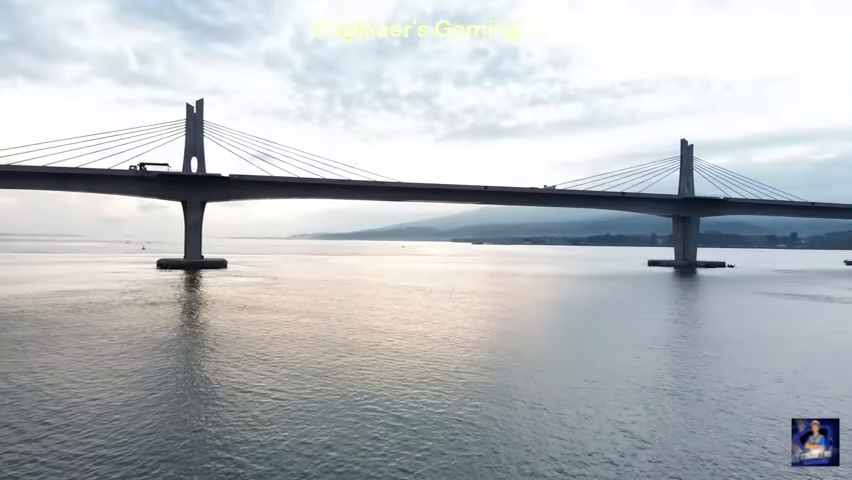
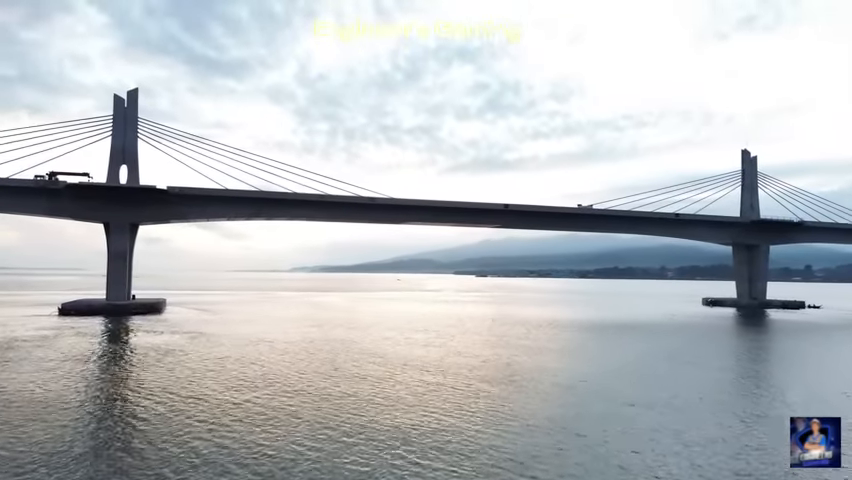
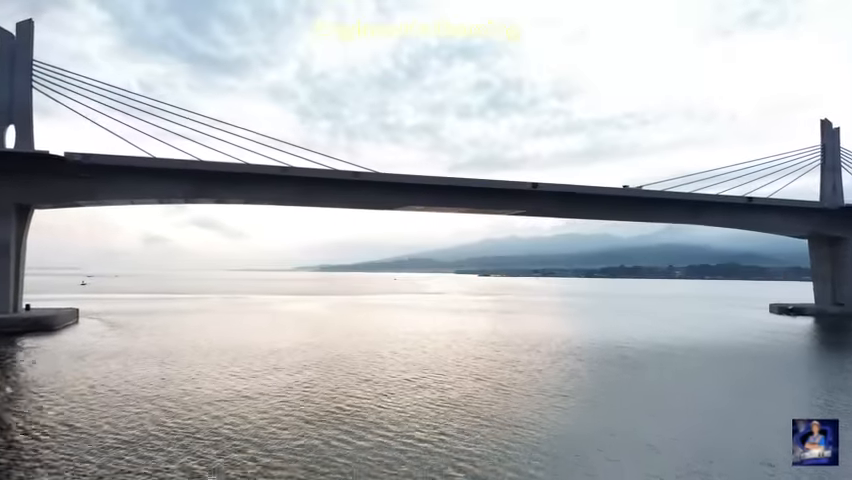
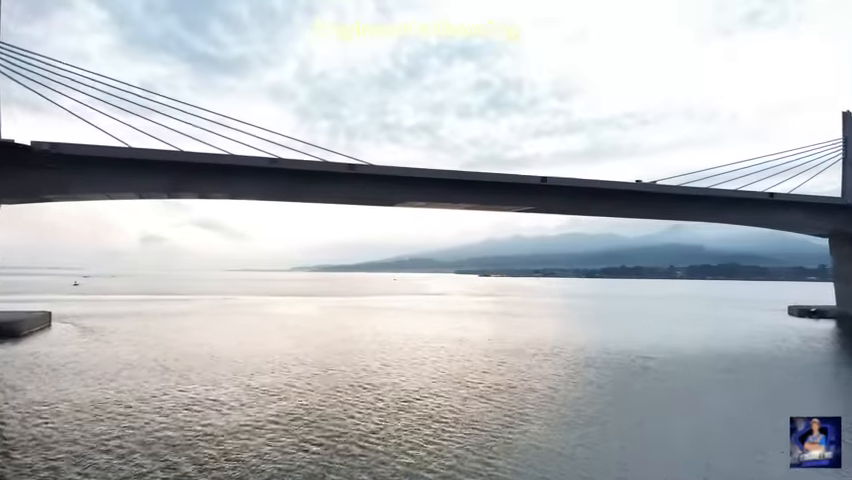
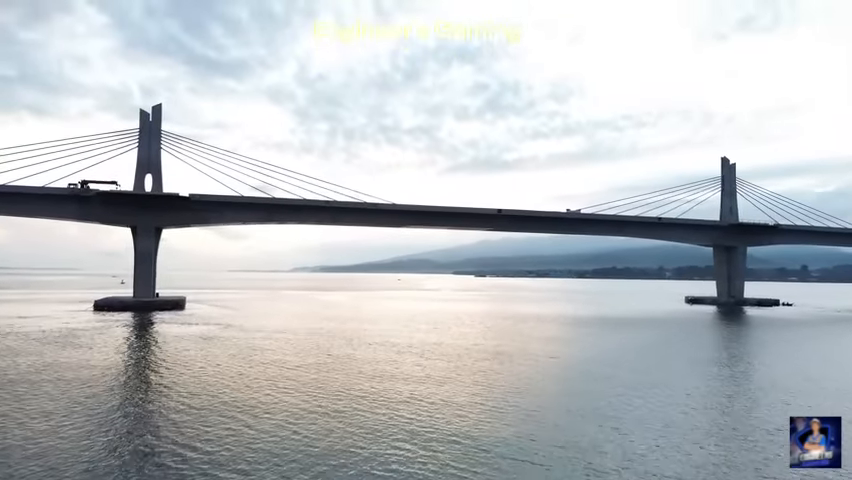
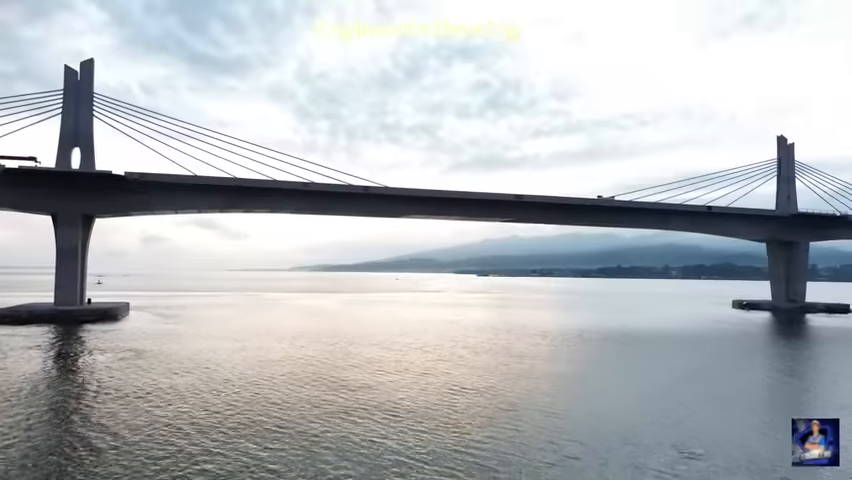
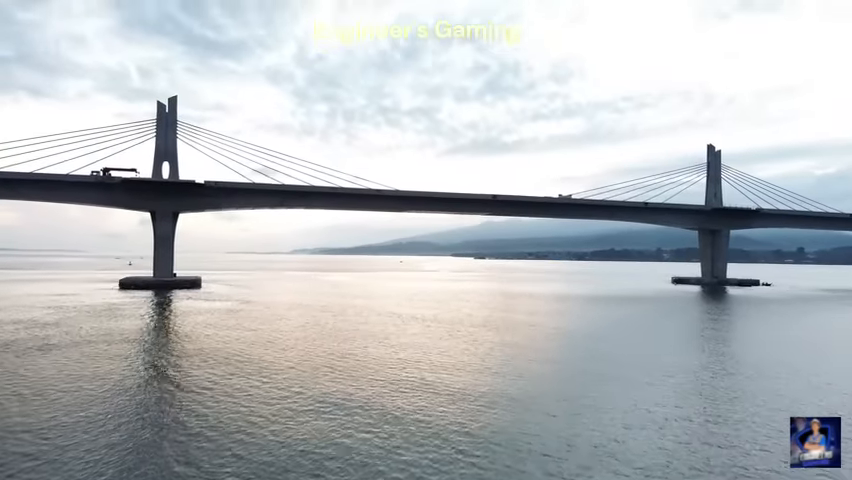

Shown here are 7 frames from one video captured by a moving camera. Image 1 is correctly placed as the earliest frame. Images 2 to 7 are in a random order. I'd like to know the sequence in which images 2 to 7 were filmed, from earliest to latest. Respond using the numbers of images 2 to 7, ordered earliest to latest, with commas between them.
7, 5, 2, 6, 3, 4
